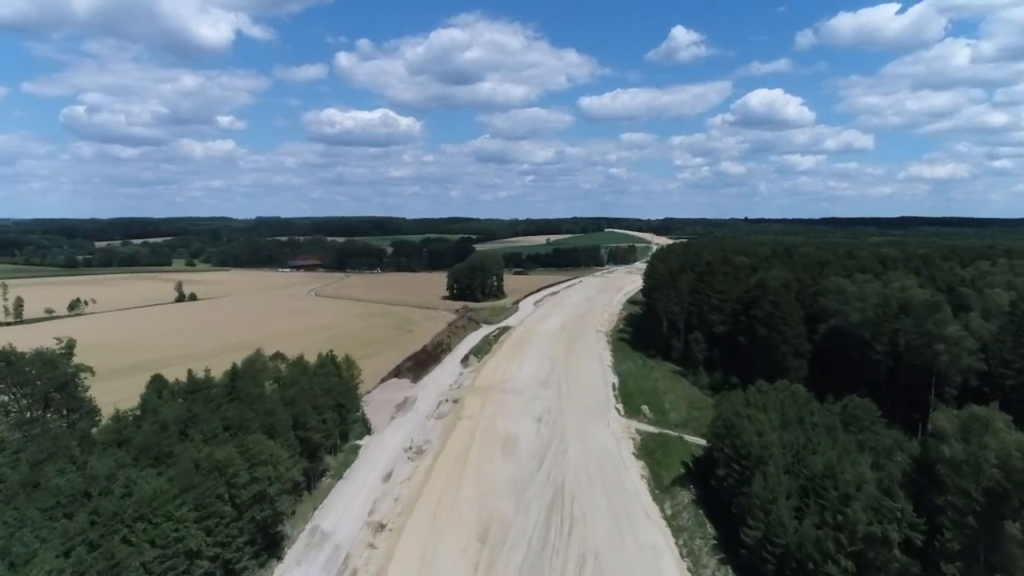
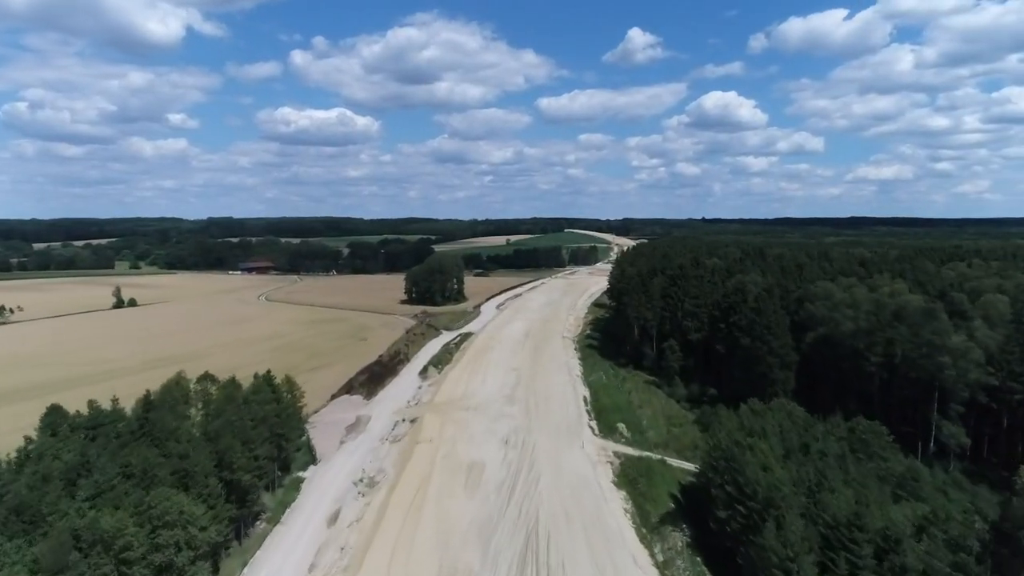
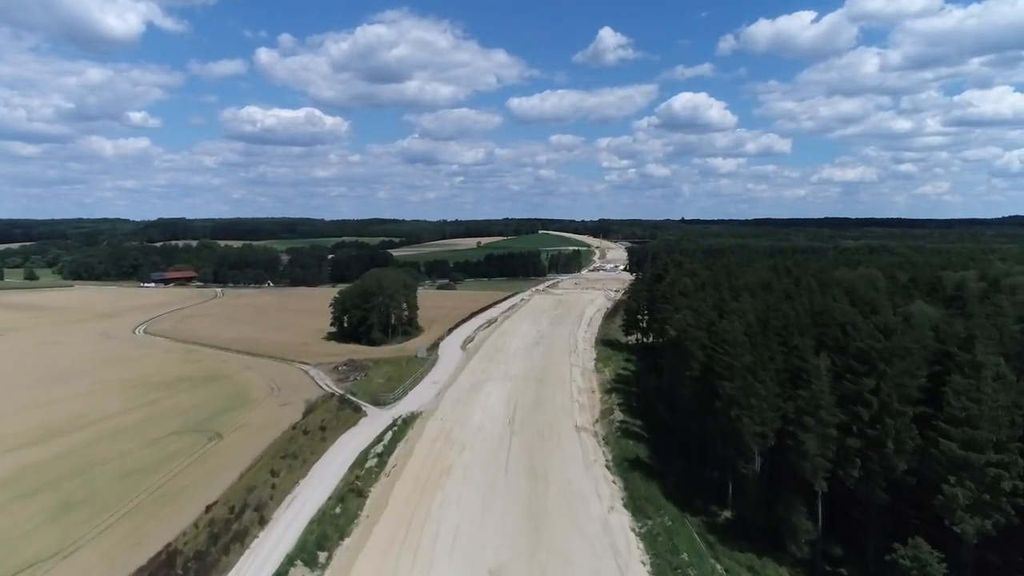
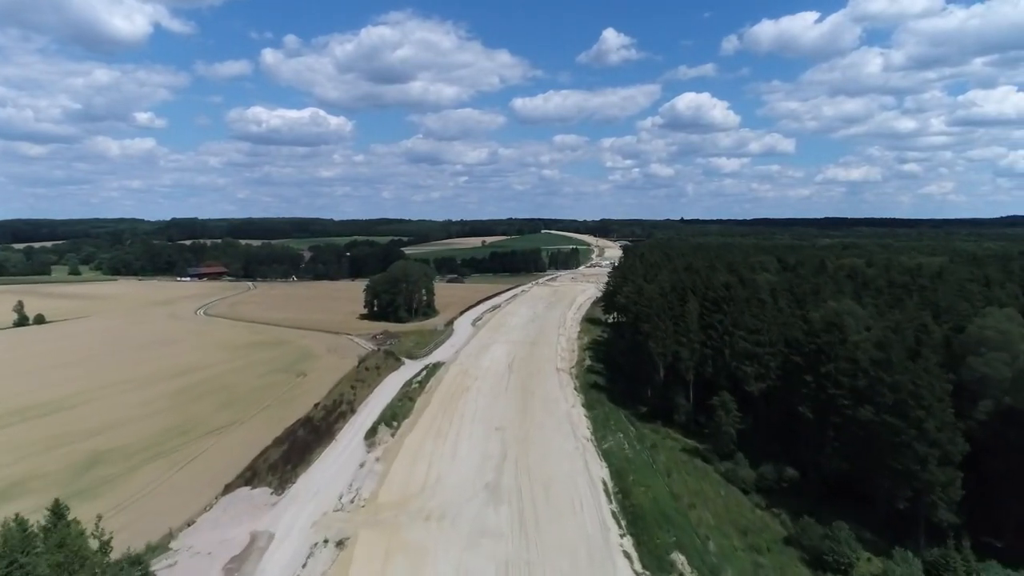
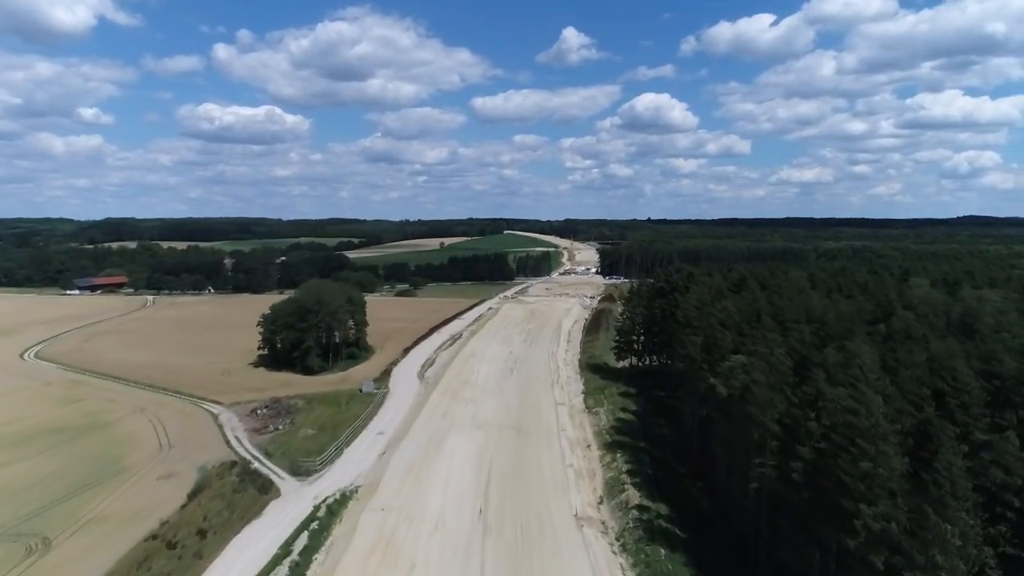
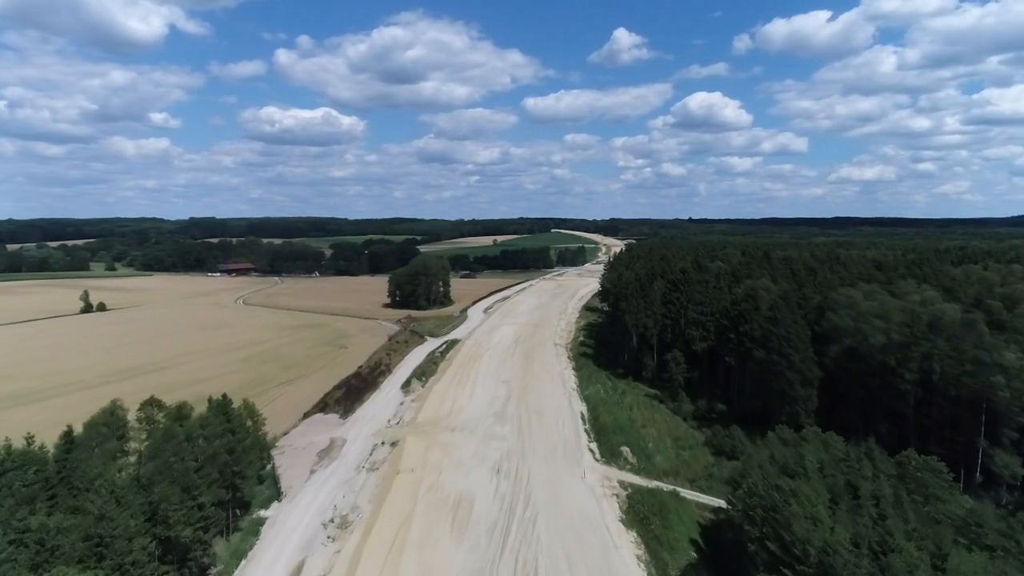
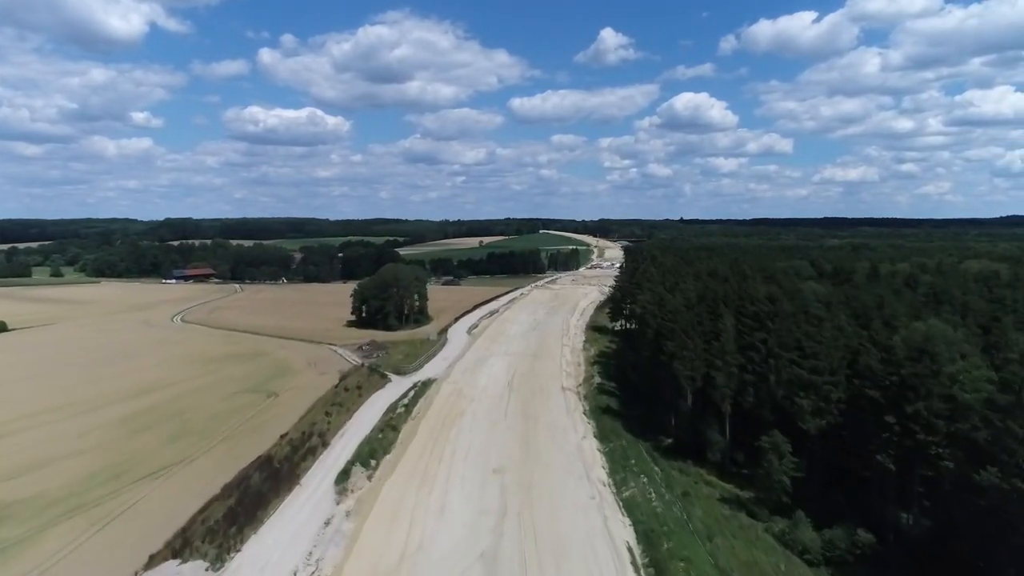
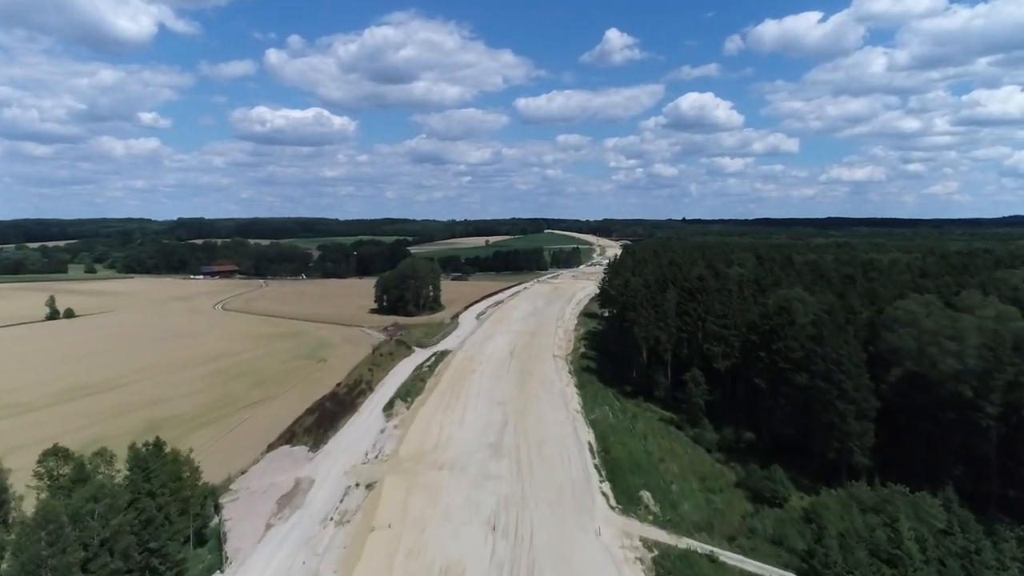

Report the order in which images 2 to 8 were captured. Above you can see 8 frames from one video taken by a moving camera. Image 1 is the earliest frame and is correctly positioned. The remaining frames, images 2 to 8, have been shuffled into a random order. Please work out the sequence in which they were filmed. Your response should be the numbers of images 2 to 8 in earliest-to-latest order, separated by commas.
2, 6, 8, 4, 7, 3, 5
